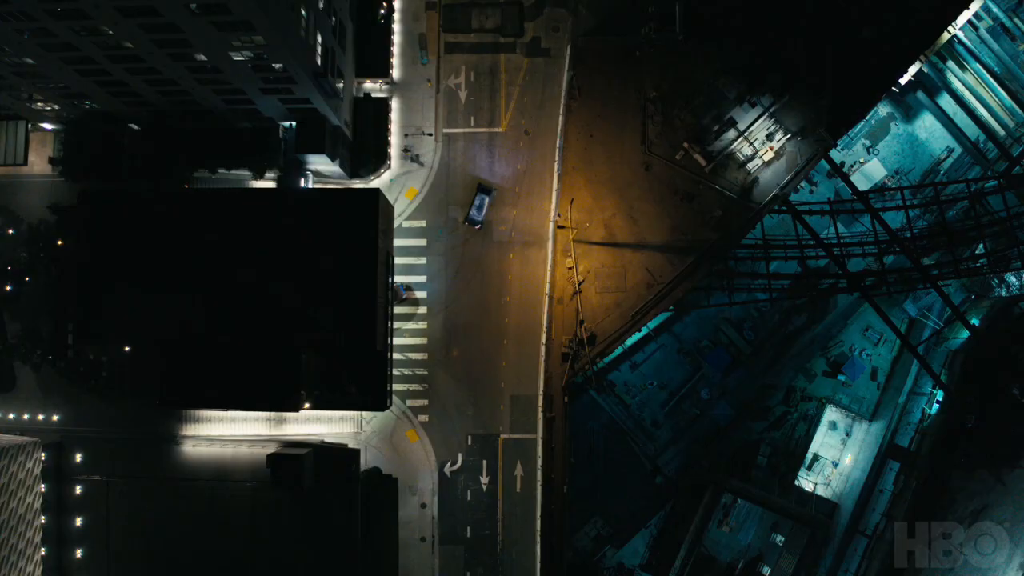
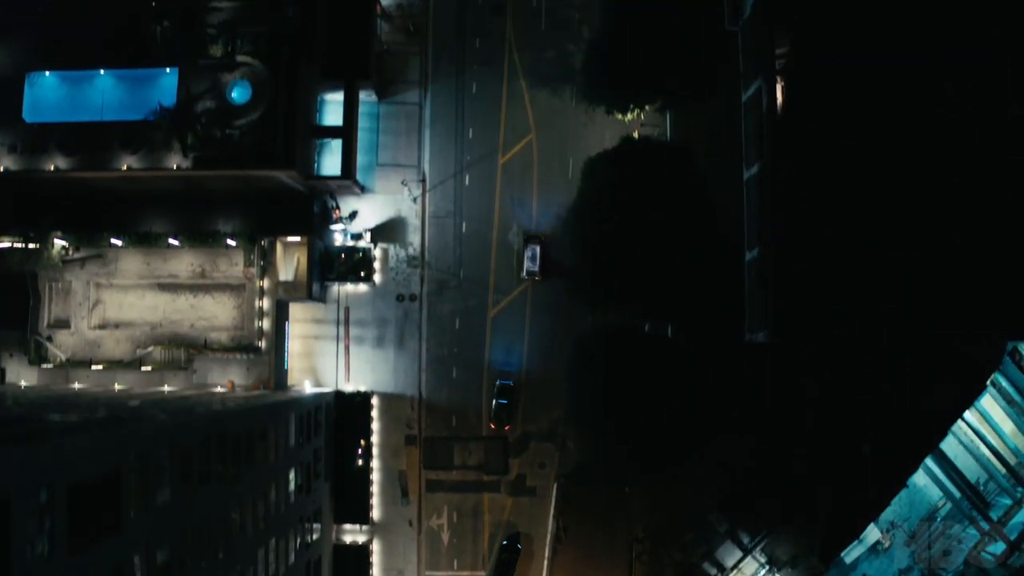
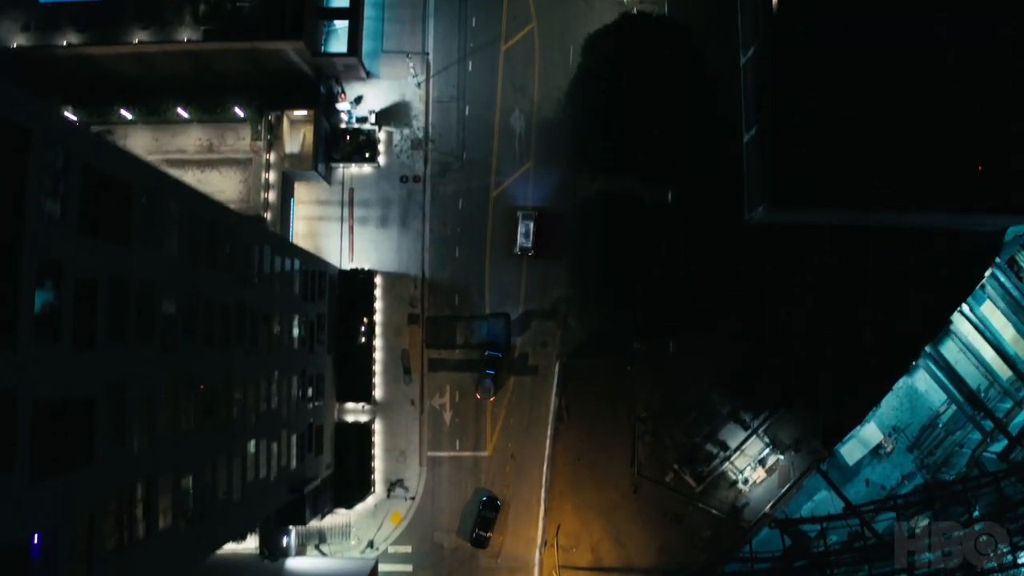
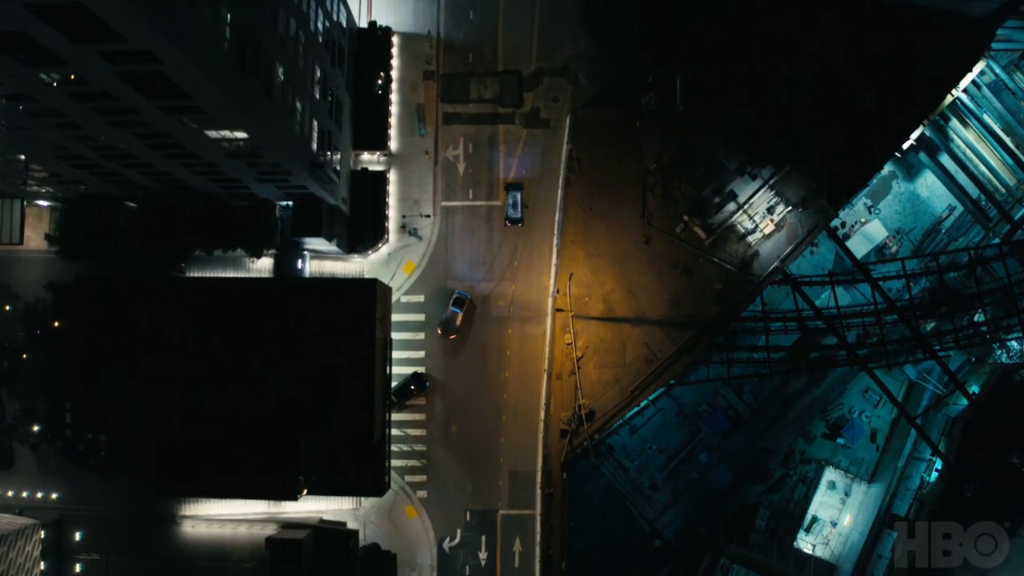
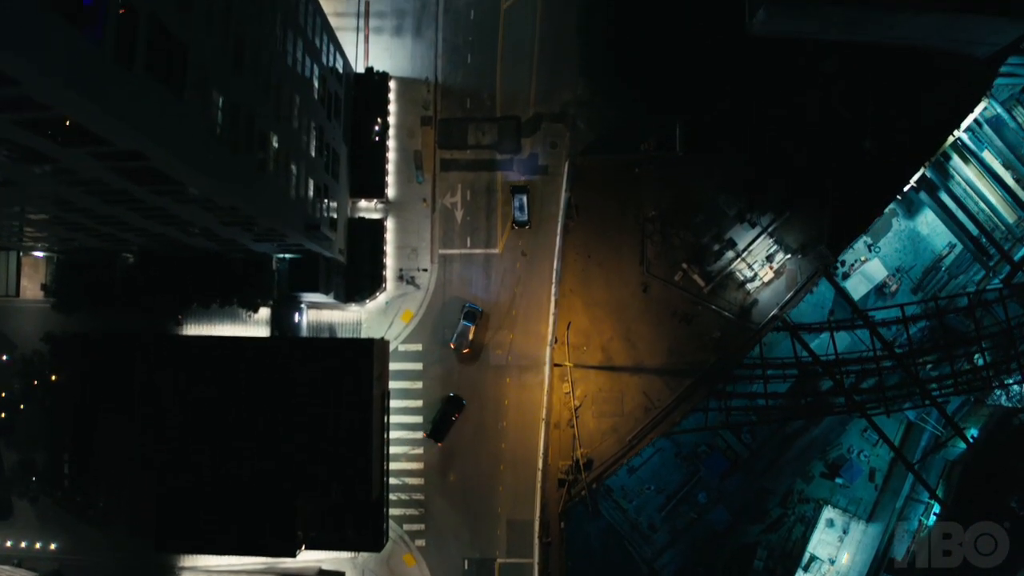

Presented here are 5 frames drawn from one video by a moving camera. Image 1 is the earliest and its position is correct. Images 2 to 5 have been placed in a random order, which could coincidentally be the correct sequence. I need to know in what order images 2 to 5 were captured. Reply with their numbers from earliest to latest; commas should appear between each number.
4, 5, 3, 2
